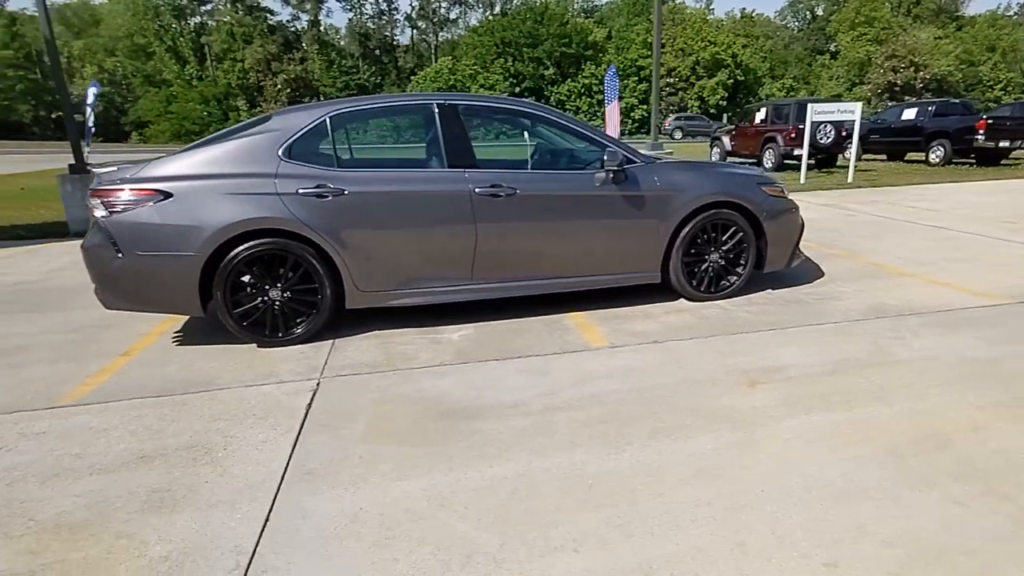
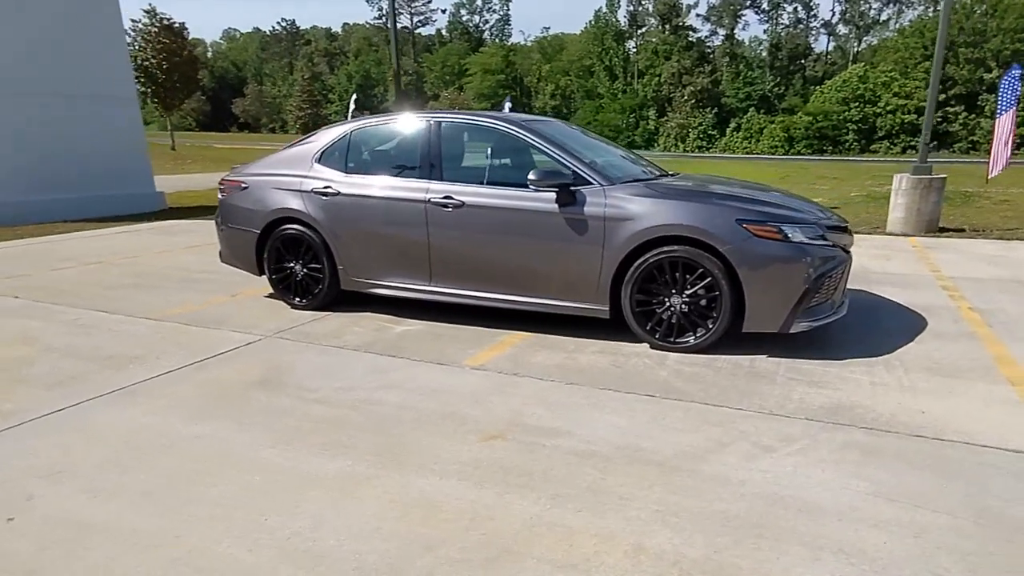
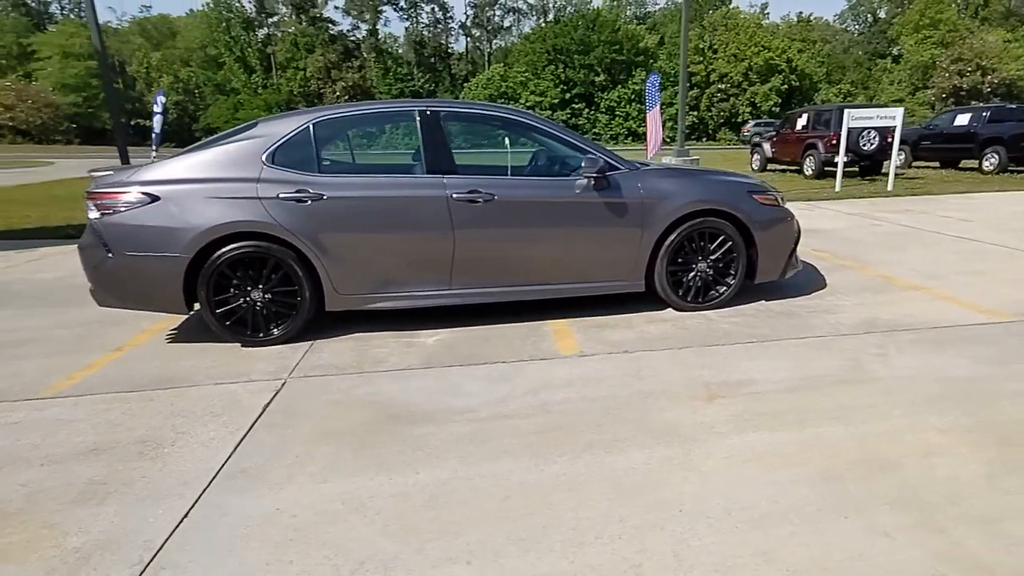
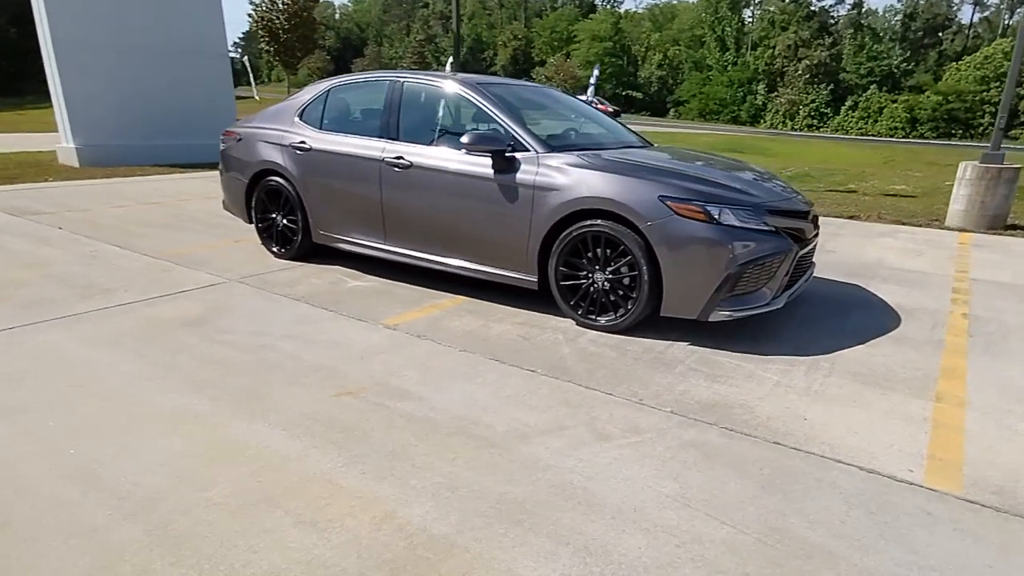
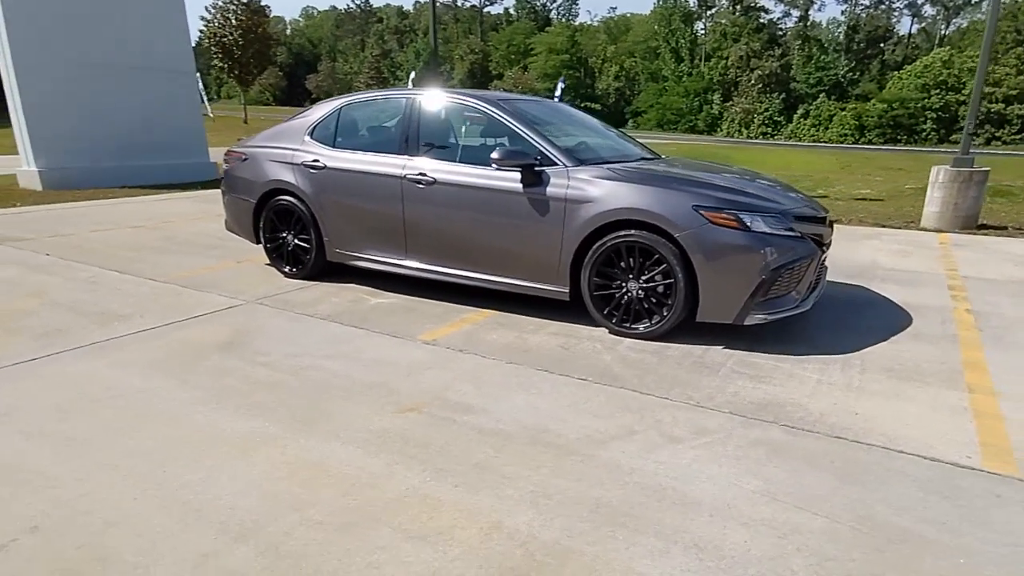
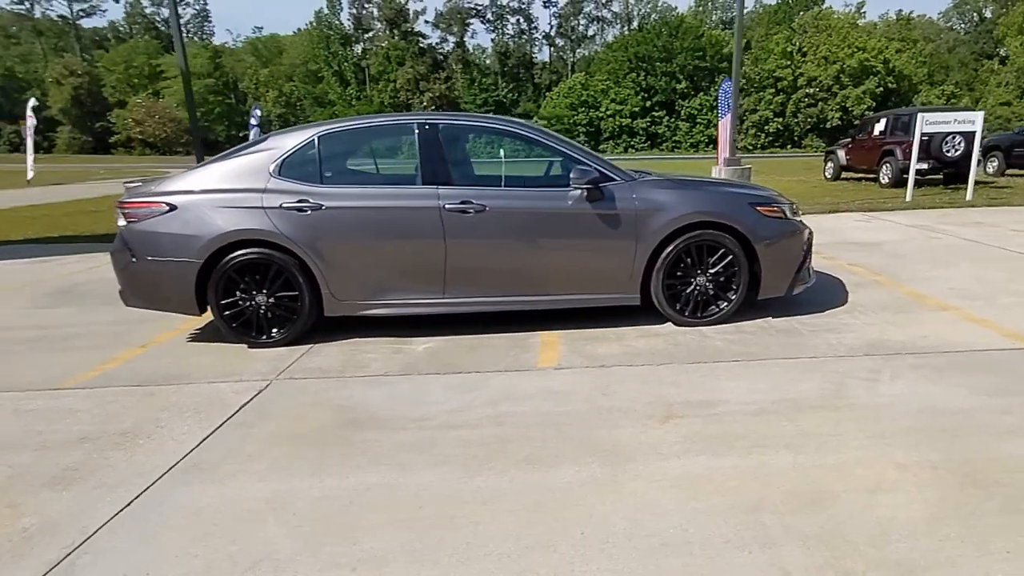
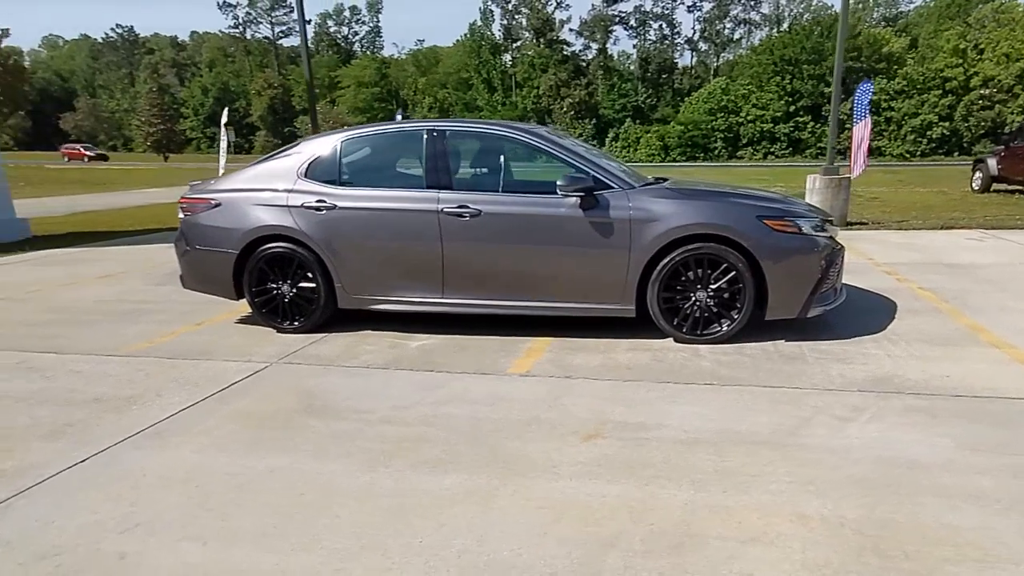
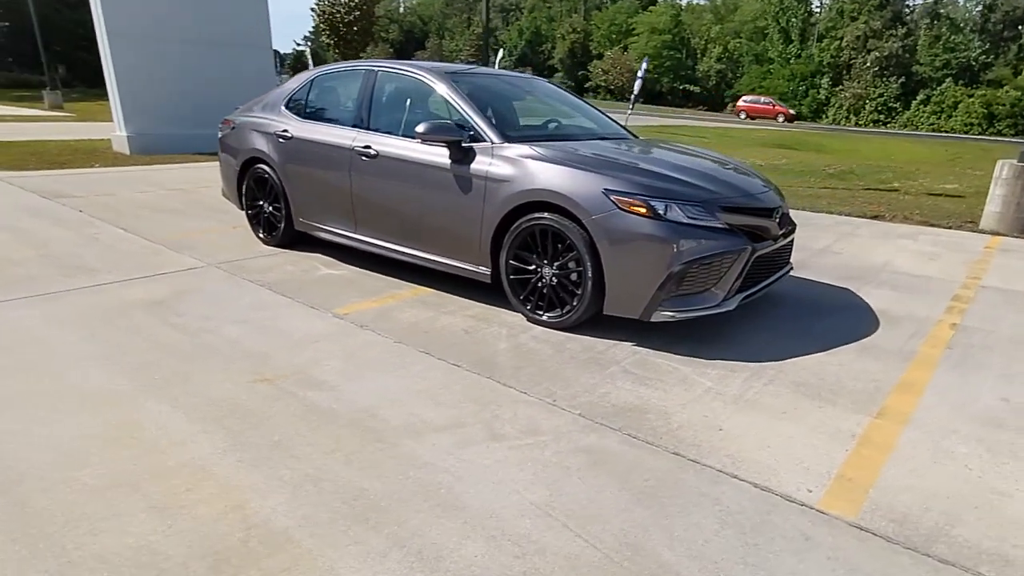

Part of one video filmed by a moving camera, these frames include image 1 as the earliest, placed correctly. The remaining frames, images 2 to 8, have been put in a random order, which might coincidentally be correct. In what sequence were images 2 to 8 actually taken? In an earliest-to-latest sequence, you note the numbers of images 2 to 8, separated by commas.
3, 6, 7, 2, 5, 4, 8
